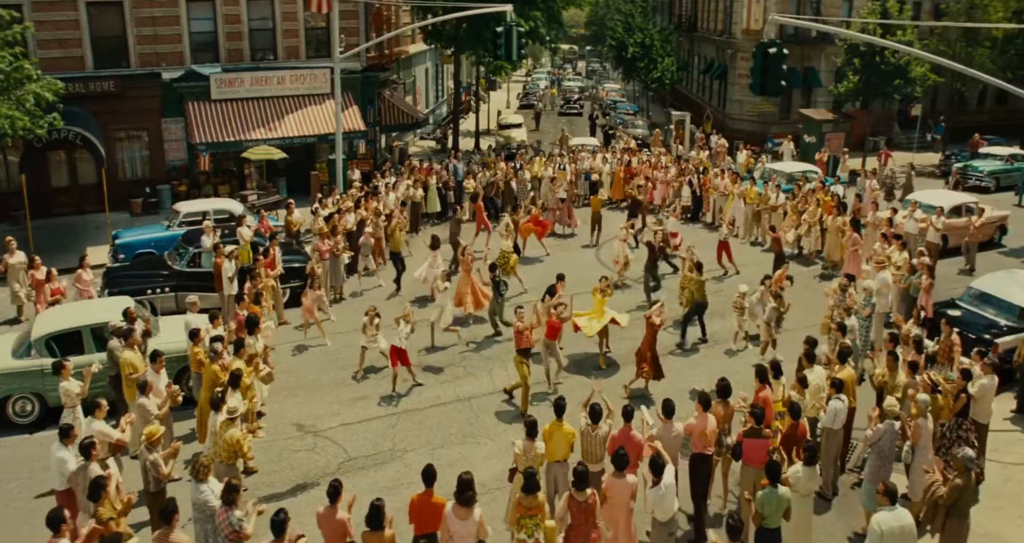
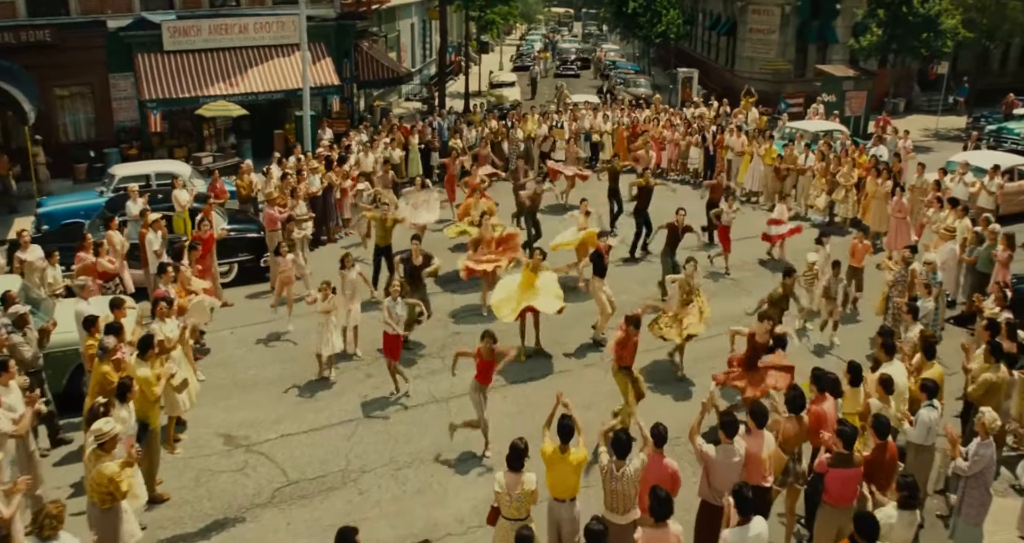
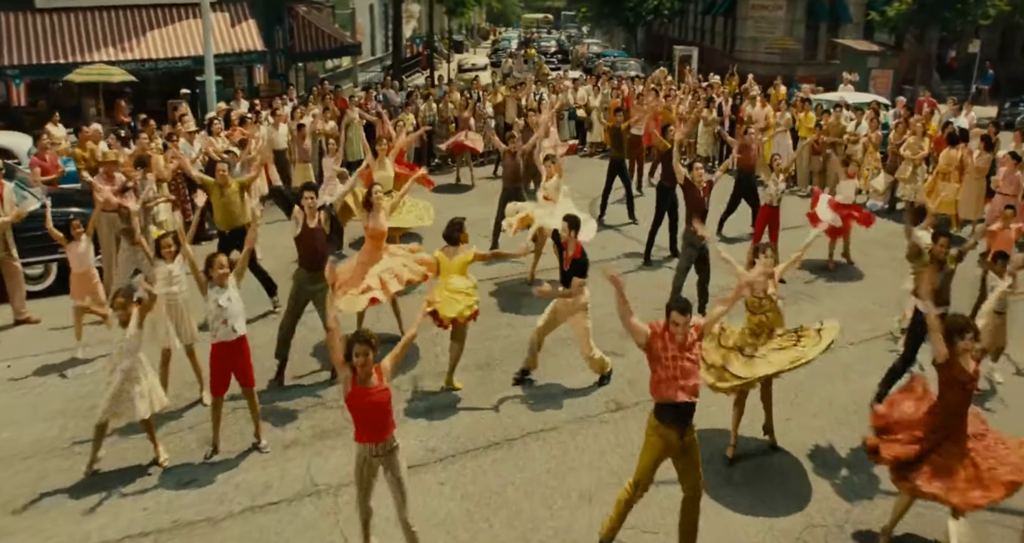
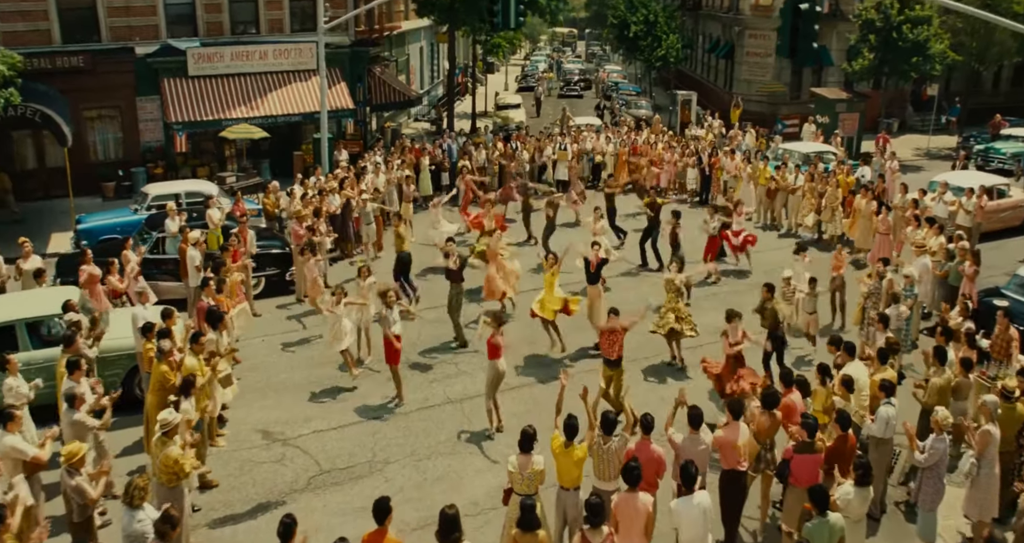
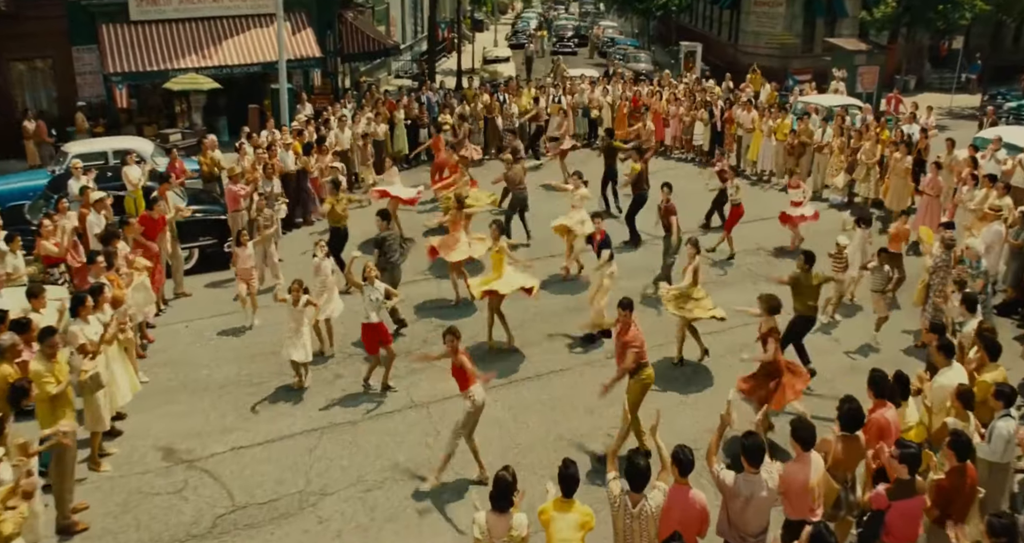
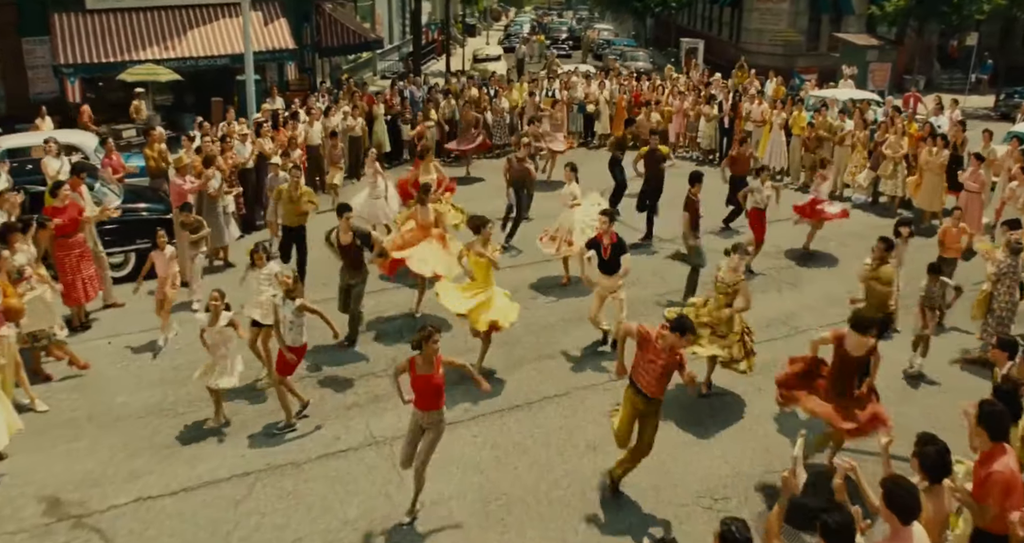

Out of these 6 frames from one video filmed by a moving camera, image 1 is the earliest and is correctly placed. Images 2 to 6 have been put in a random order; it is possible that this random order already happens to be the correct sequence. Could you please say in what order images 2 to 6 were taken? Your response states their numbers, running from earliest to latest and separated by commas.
4, 2, 5, 6, 3
